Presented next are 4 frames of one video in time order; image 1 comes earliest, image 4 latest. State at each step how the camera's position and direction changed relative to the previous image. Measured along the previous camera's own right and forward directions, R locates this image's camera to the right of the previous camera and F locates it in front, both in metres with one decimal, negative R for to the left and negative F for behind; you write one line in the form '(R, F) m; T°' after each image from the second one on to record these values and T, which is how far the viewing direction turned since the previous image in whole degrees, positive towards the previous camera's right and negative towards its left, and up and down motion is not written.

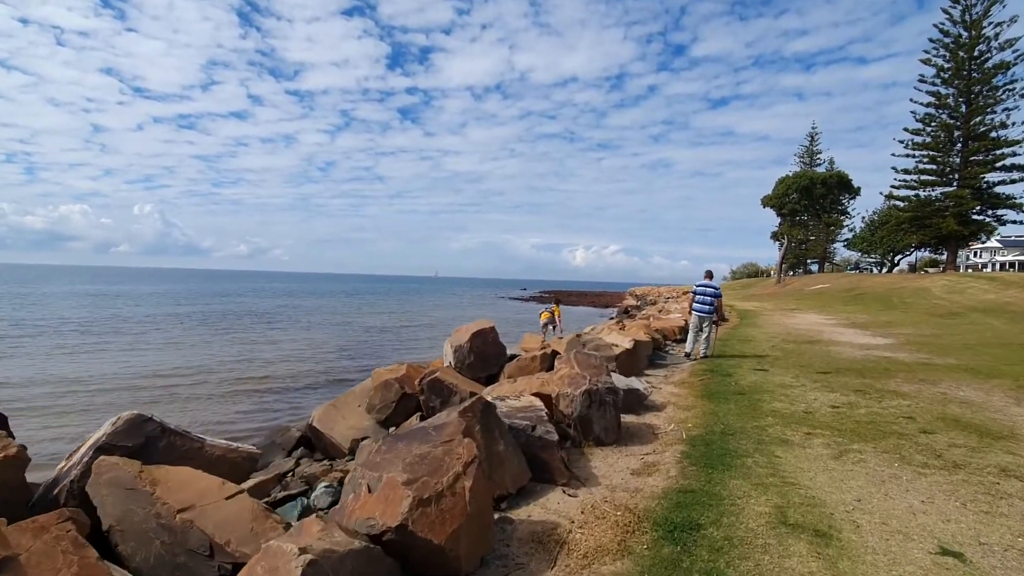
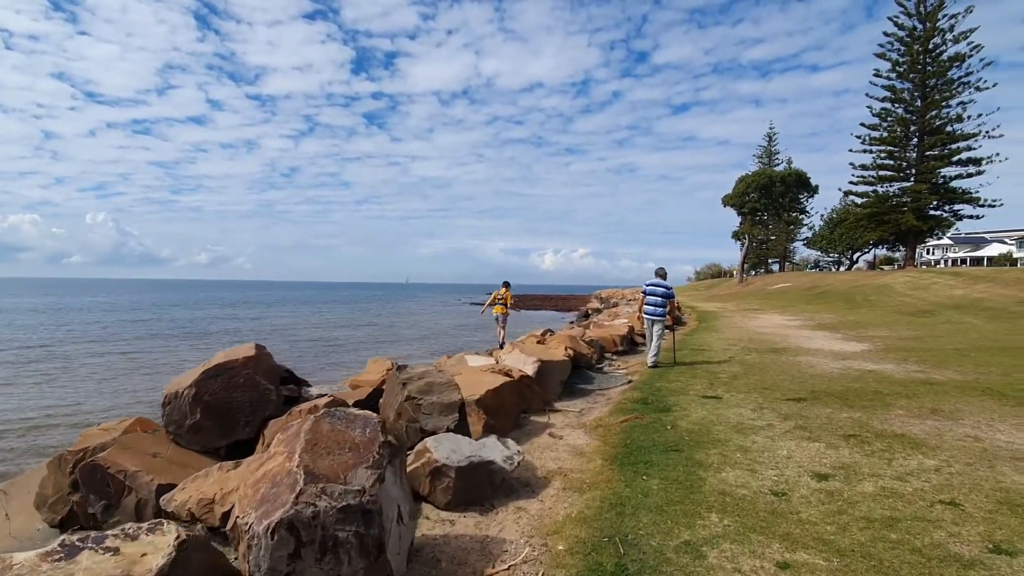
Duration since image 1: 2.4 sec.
(+1.5, +3.1) m; +3°
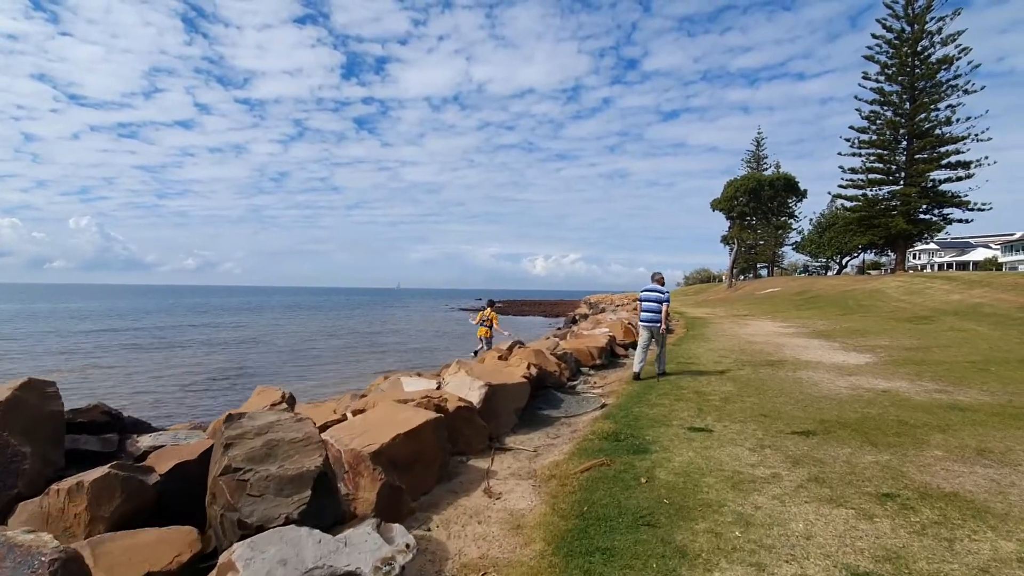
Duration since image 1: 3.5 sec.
(+0.5, +1.5) m; +1°
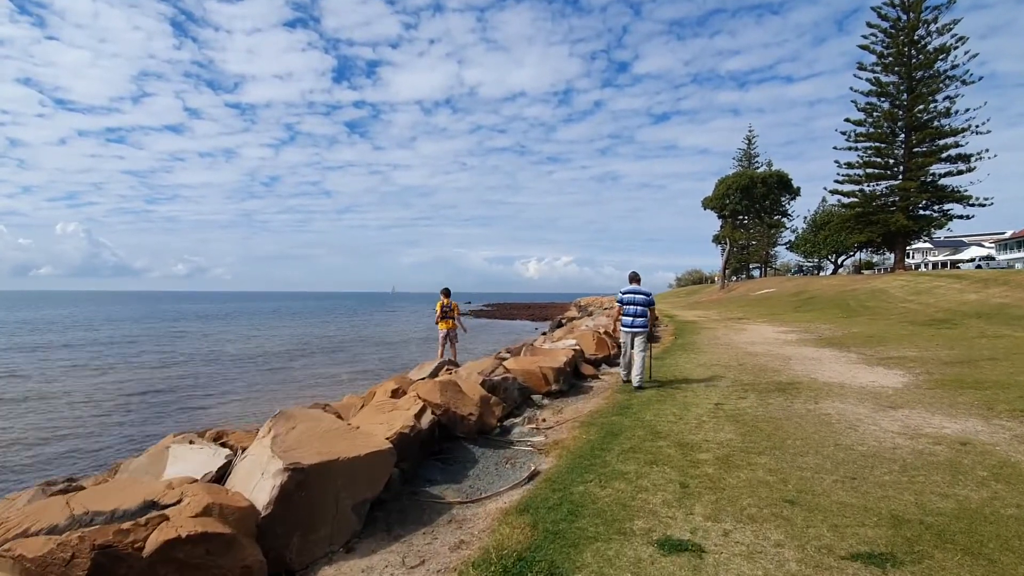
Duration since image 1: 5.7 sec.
(+1.0, +3.0) m; +1°
